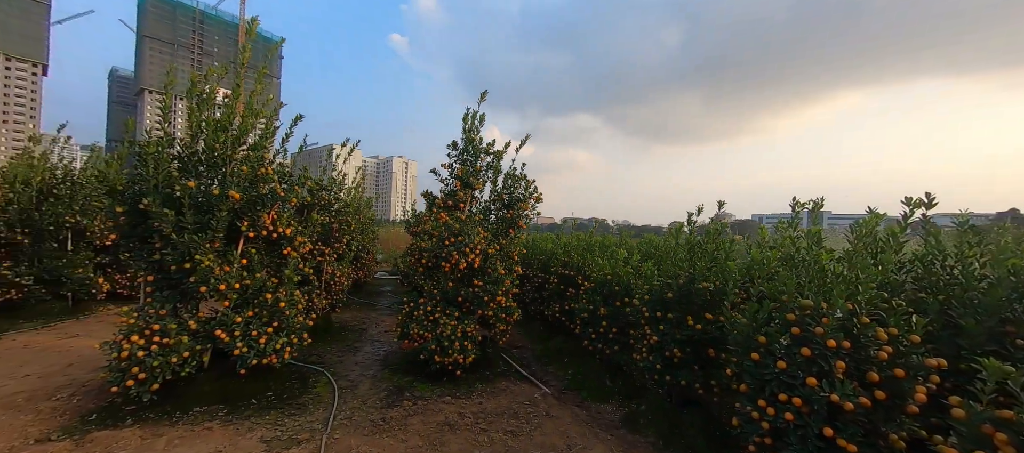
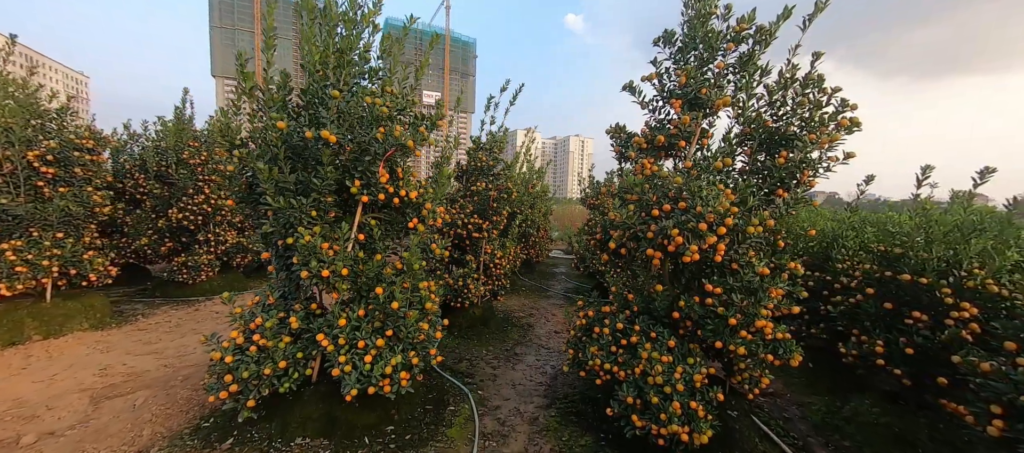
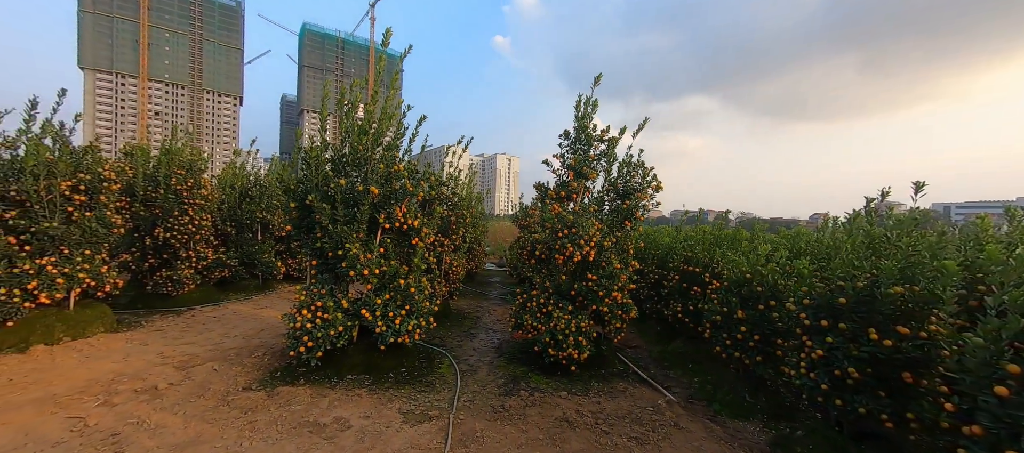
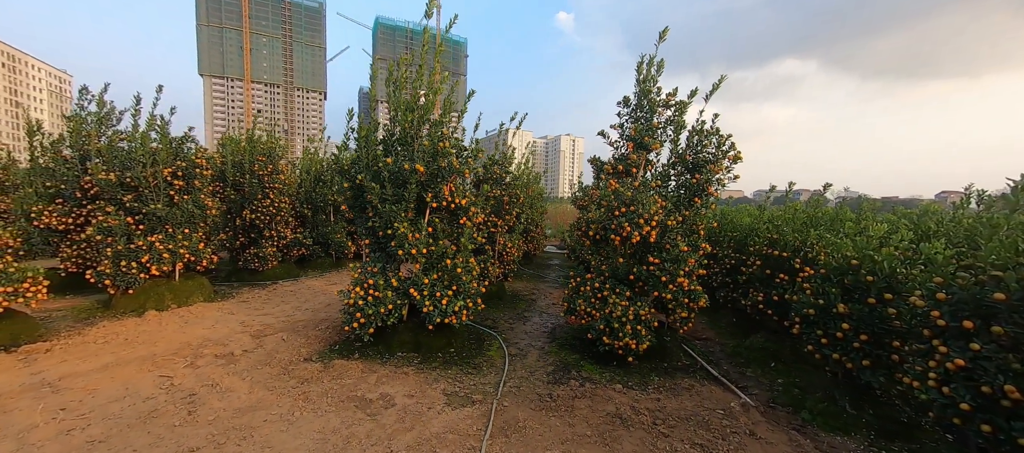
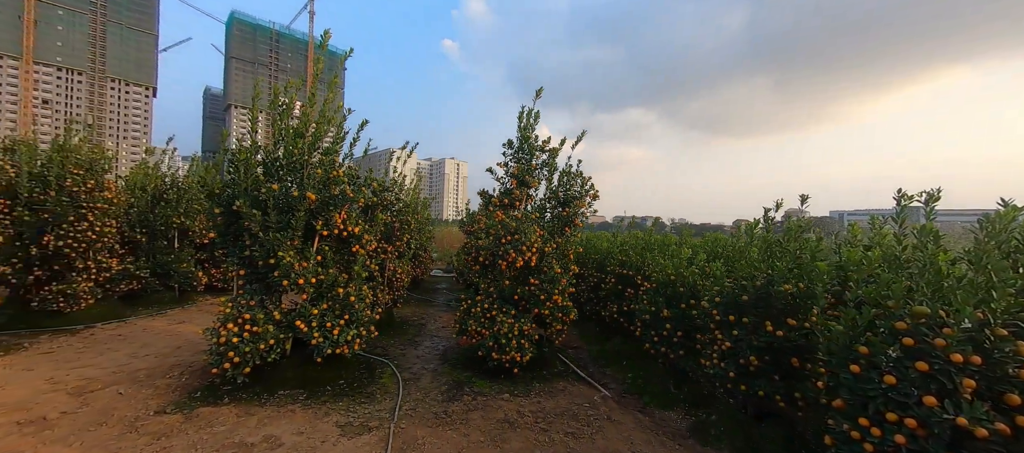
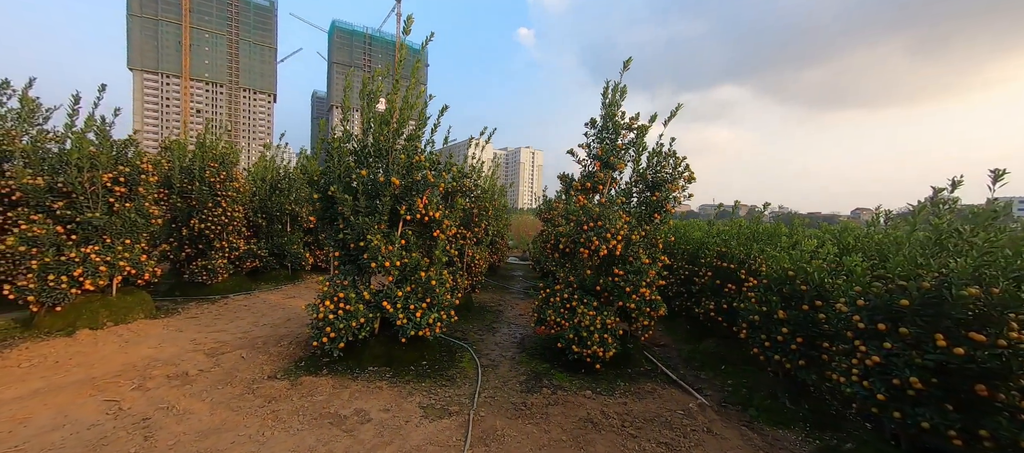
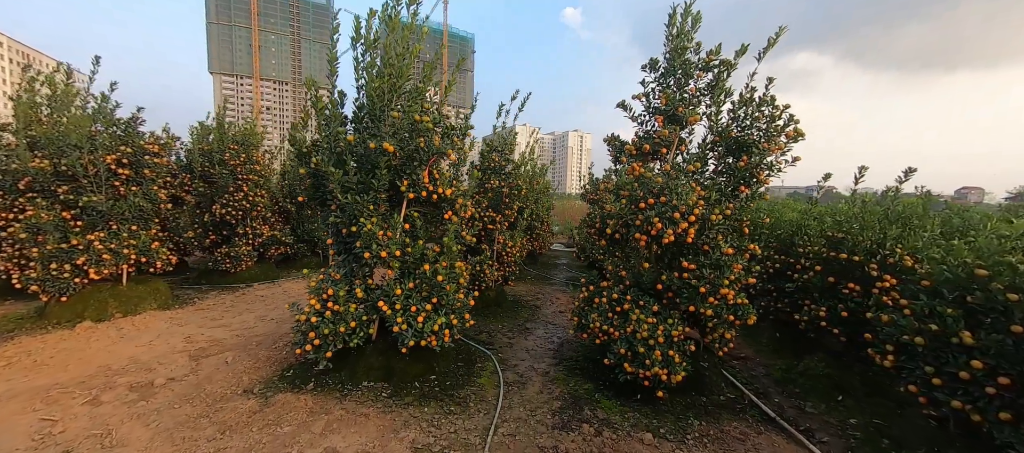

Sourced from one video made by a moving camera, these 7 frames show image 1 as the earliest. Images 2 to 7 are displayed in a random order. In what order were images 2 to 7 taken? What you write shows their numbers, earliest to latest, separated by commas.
5, 3, 6, 4, 7, 2
